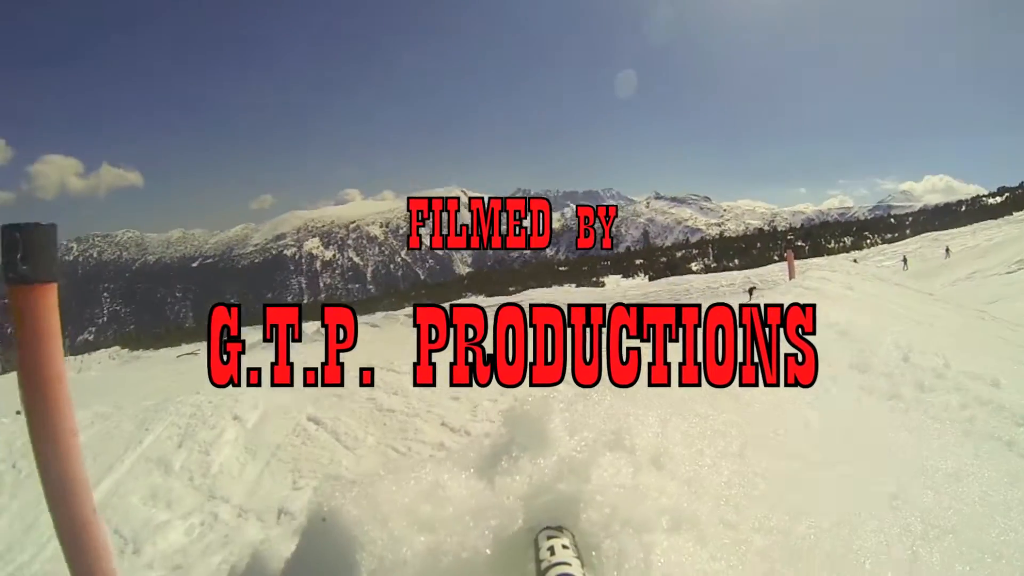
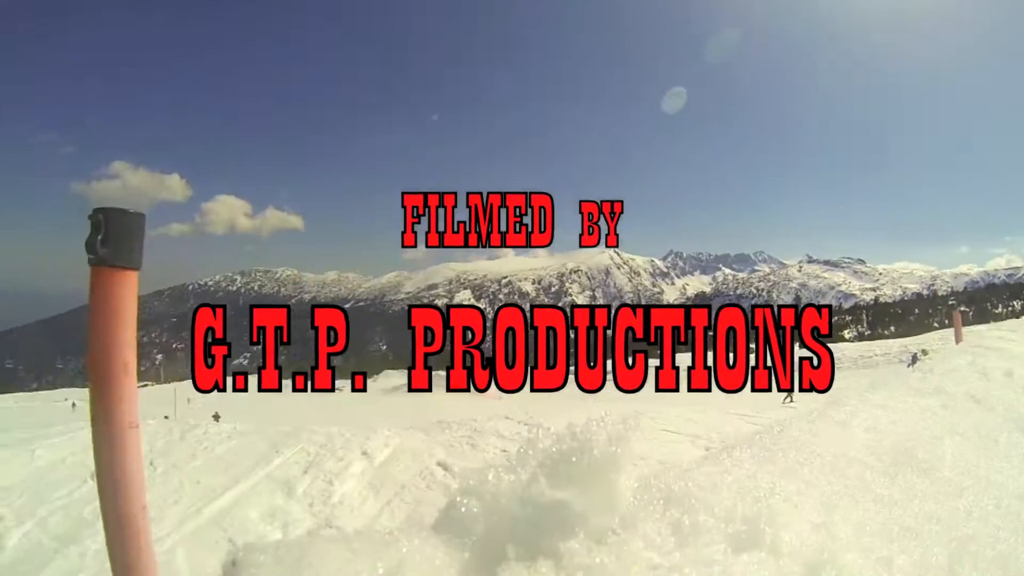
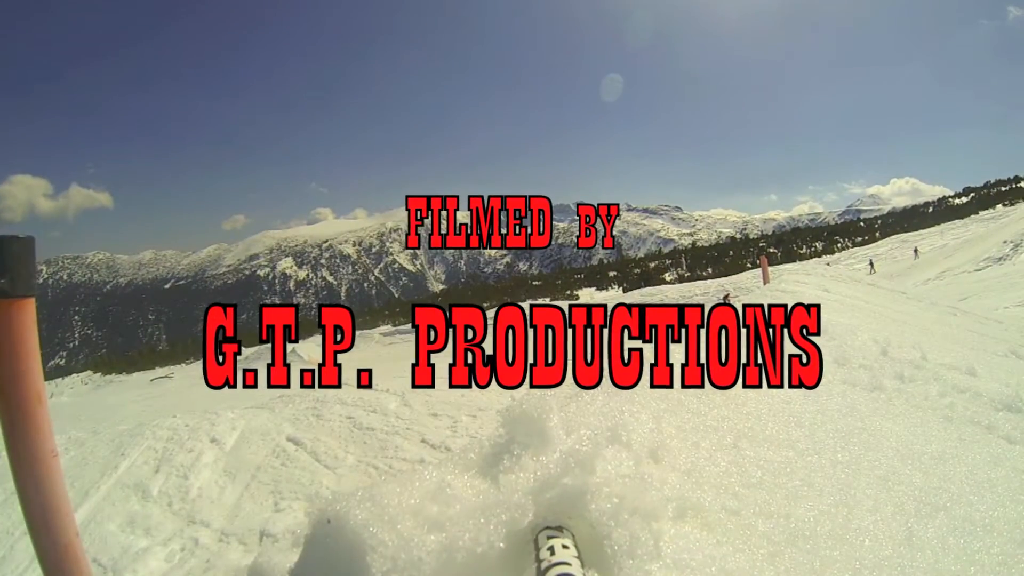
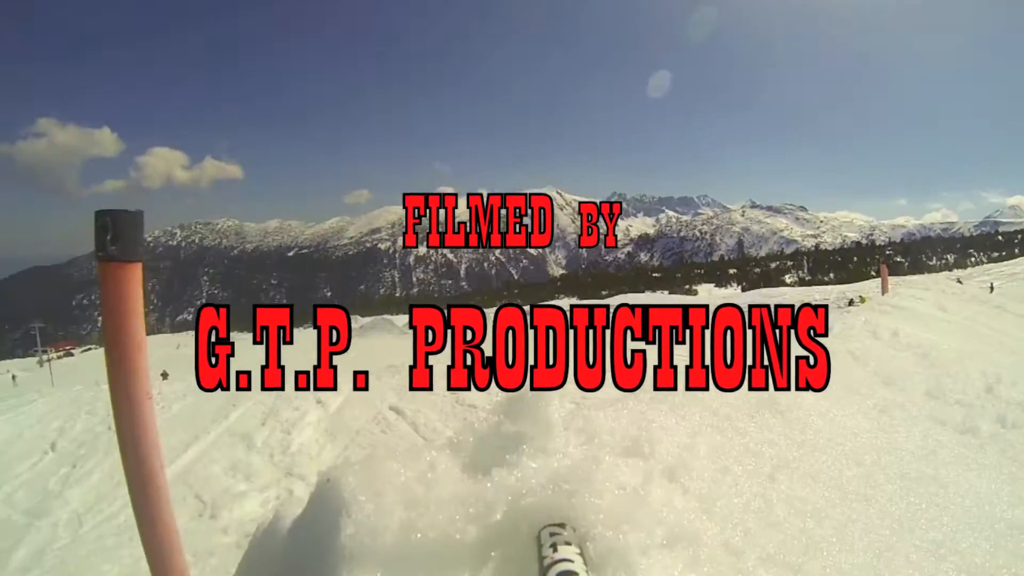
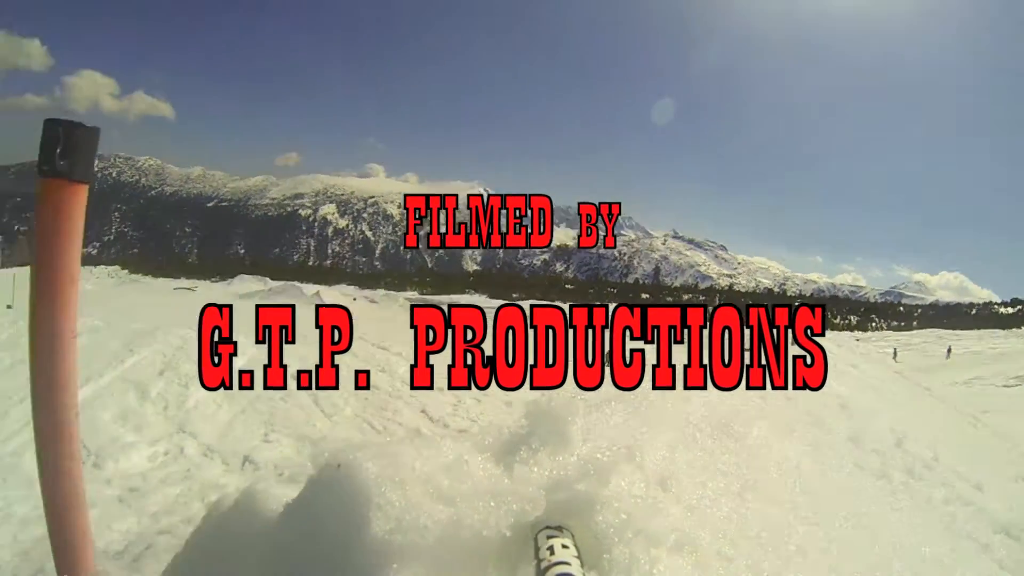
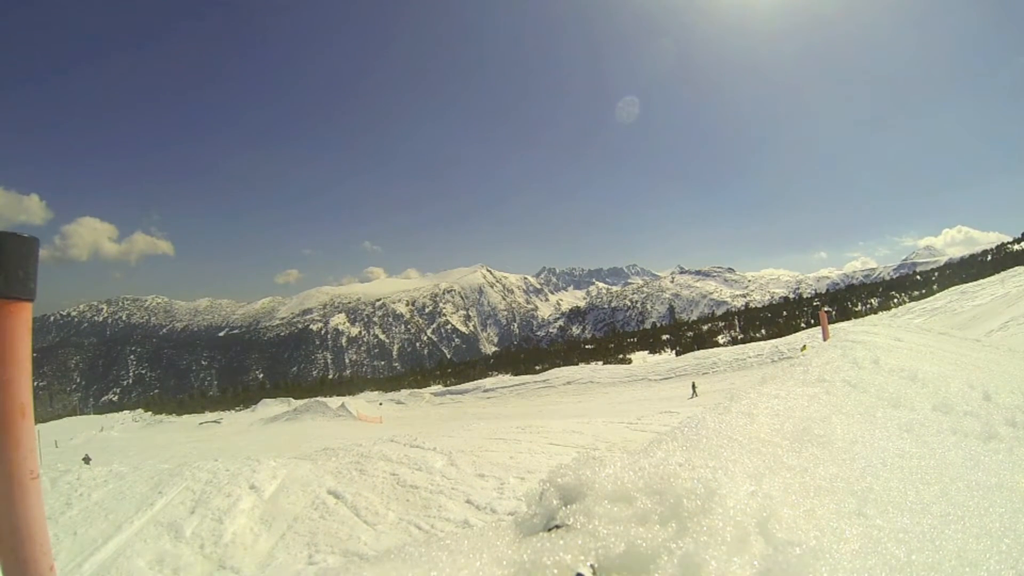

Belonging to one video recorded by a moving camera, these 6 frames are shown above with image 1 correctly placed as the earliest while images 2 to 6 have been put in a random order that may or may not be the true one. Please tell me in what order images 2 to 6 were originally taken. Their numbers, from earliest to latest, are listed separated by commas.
3, 5, 4, 2, 6
